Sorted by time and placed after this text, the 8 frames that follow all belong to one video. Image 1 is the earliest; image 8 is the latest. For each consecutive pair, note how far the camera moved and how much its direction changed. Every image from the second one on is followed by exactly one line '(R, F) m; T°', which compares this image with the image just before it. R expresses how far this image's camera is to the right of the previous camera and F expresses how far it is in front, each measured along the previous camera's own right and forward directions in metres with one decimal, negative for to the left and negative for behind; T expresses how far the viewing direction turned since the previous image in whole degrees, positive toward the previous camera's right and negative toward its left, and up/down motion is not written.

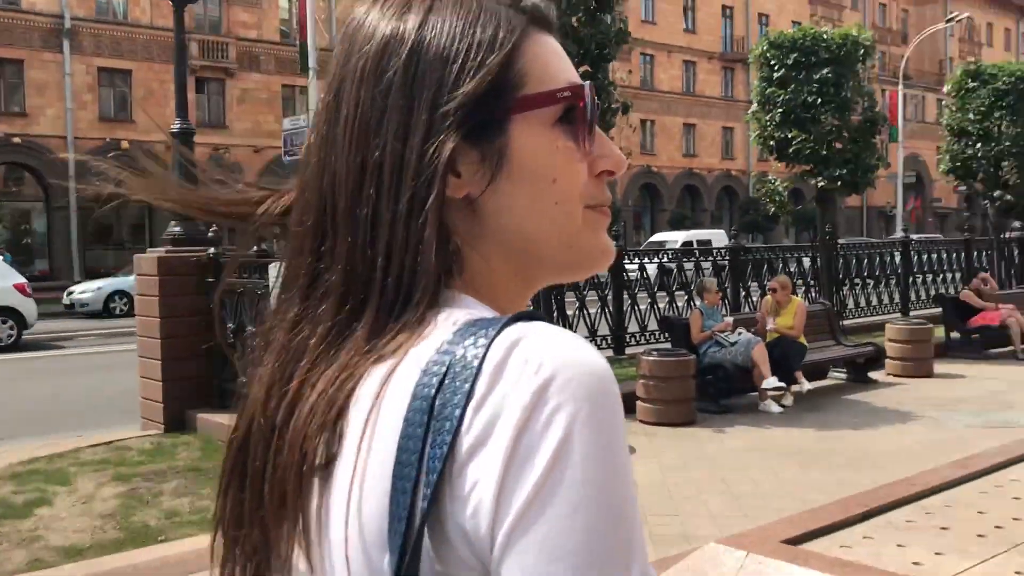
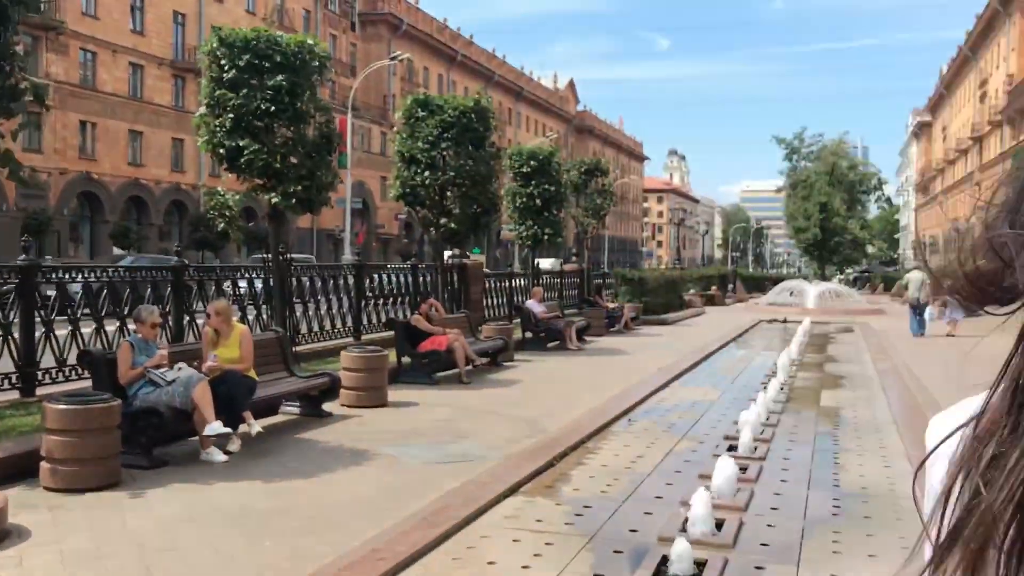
(+0.2, +1.4) m; +31°
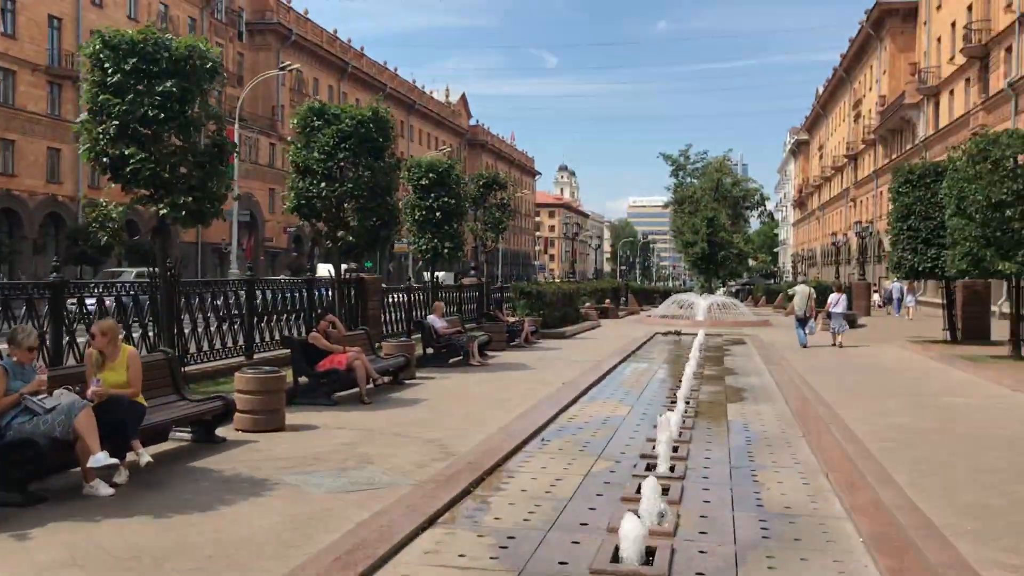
(-0.2, +0.4) m; +6°
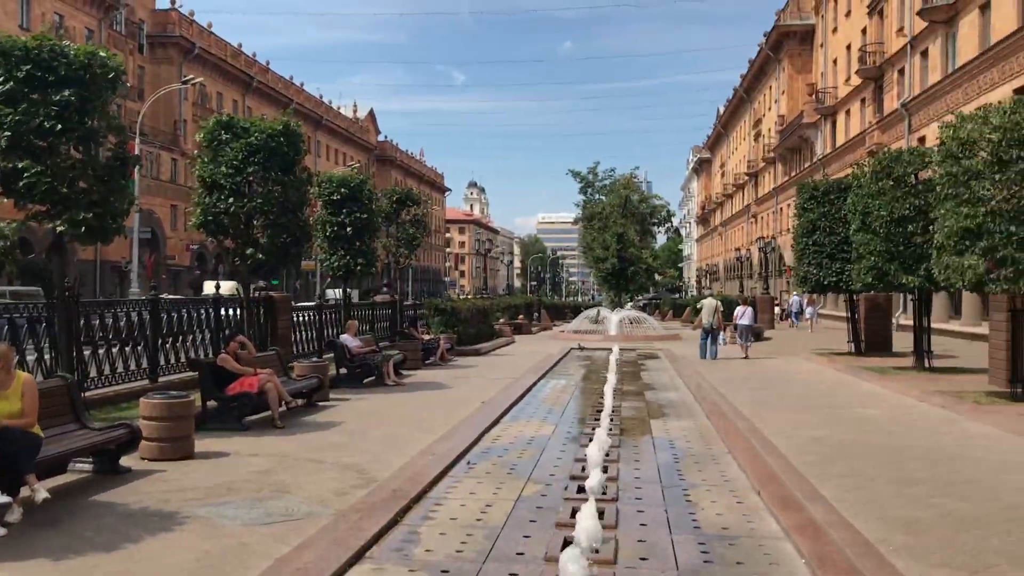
(-0.1, +0.3) m; +5°
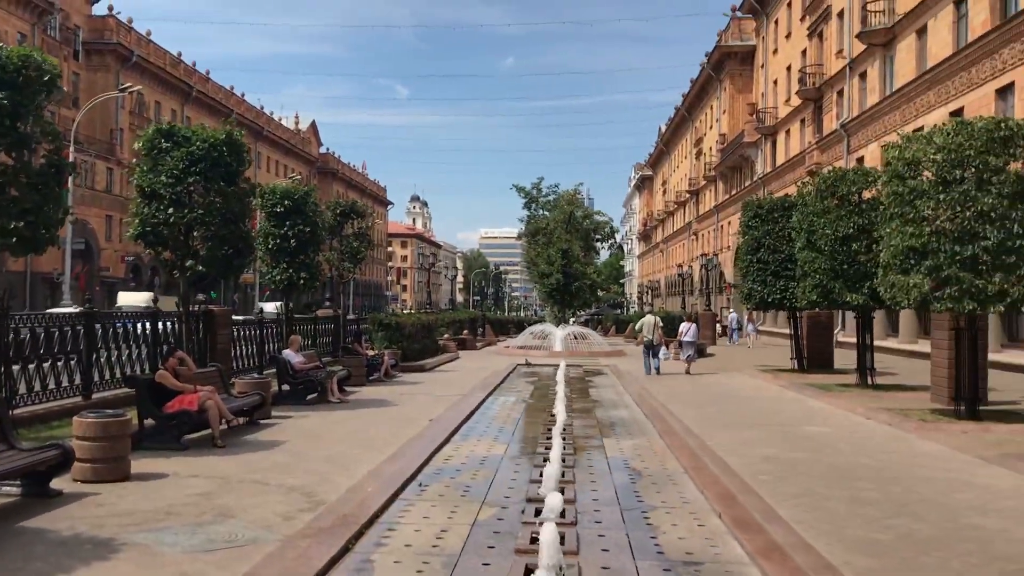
(-0.1, +0.3) m; +3°
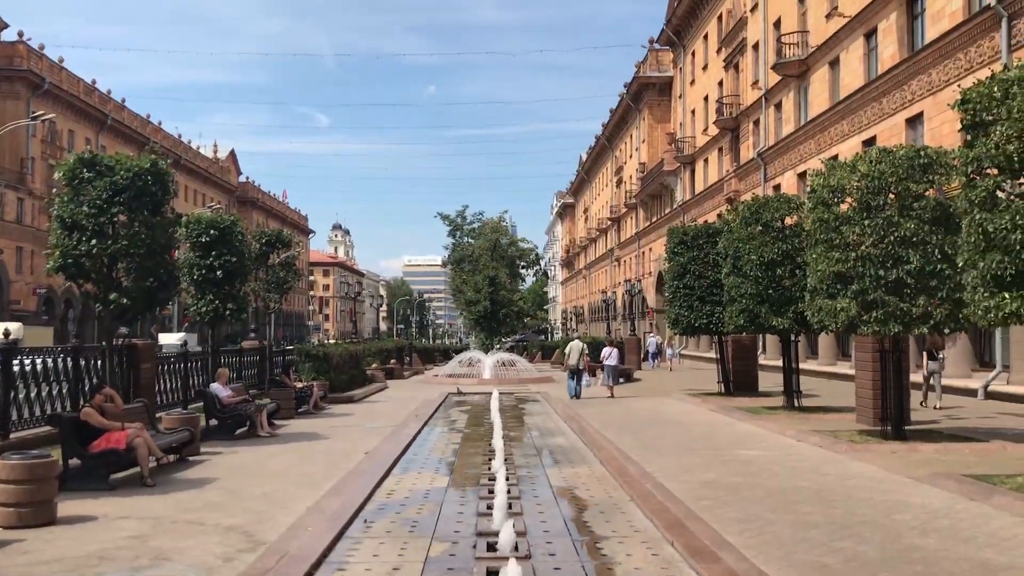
(-0.2, +0.1) m; +4°
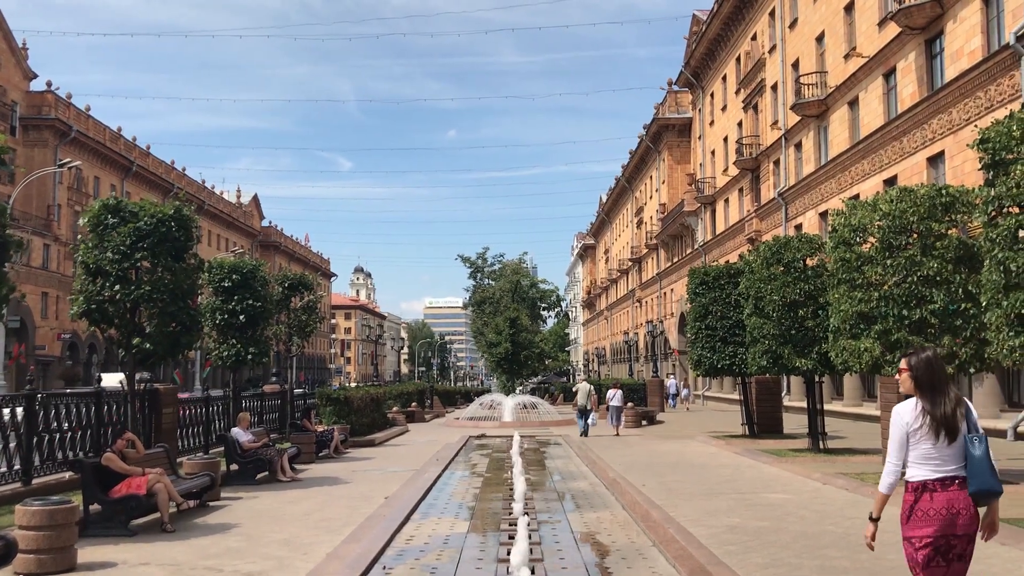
(0.0, 0.0) m; -1°
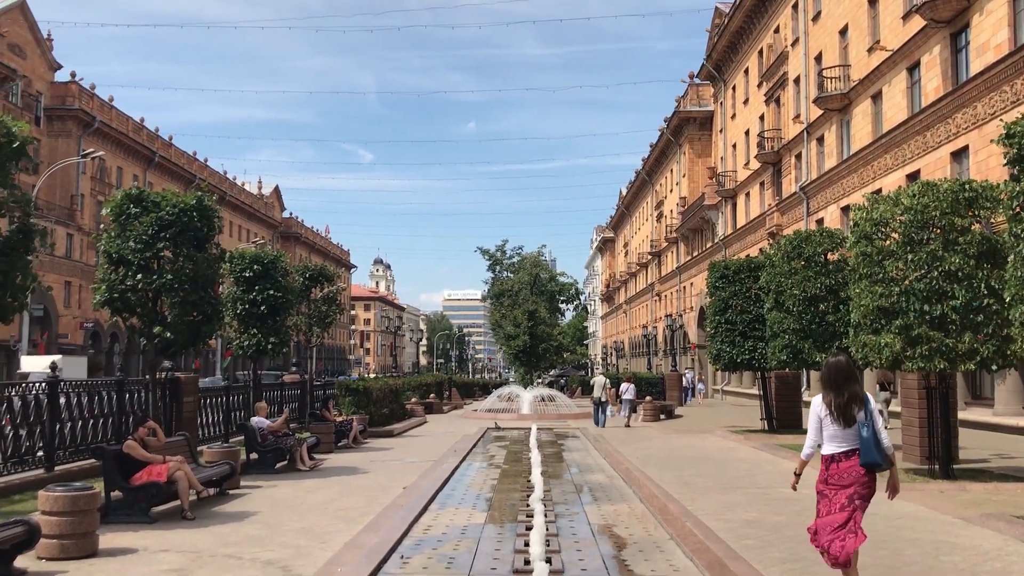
(0.0, 0.0) m; -1°
